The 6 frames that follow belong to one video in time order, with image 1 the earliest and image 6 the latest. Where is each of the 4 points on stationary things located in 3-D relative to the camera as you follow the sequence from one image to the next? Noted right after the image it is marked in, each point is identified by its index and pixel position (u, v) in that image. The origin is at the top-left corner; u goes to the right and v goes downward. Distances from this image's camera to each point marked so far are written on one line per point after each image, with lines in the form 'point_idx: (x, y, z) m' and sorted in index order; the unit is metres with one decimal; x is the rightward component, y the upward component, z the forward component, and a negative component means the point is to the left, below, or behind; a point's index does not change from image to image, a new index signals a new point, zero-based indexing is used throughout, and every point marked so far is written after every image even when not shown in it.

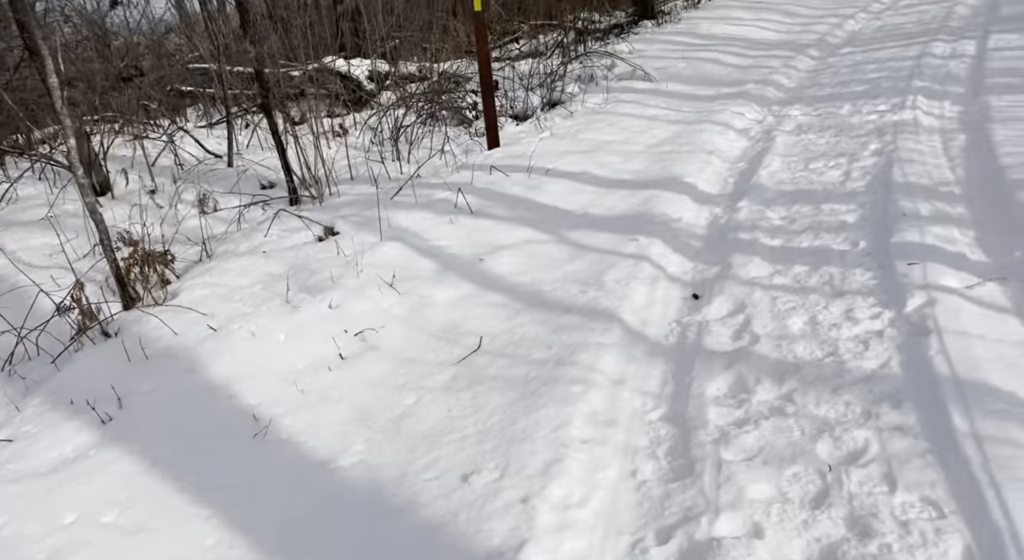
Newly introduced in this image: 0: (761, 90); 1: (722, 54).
0: (+2.4, +1.9, +7.9) m
1: (+2.6, +2.8, +10.0) m
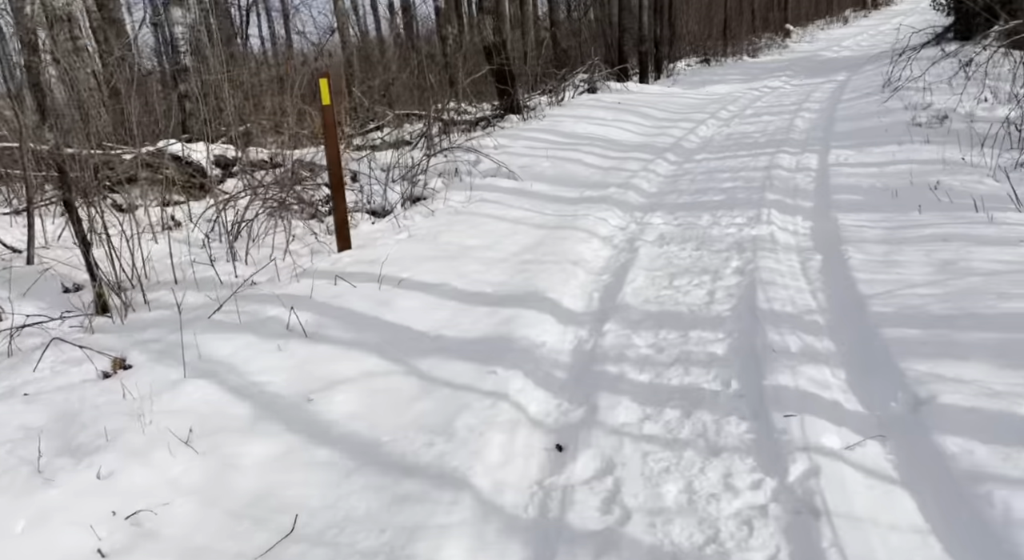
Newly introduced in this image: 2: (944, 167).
0: (+1.1, +0.8, +7.9) m
1: (+0.9, +1.6, +10.1) m
2: (+3.7, +1.0, +6.9) m
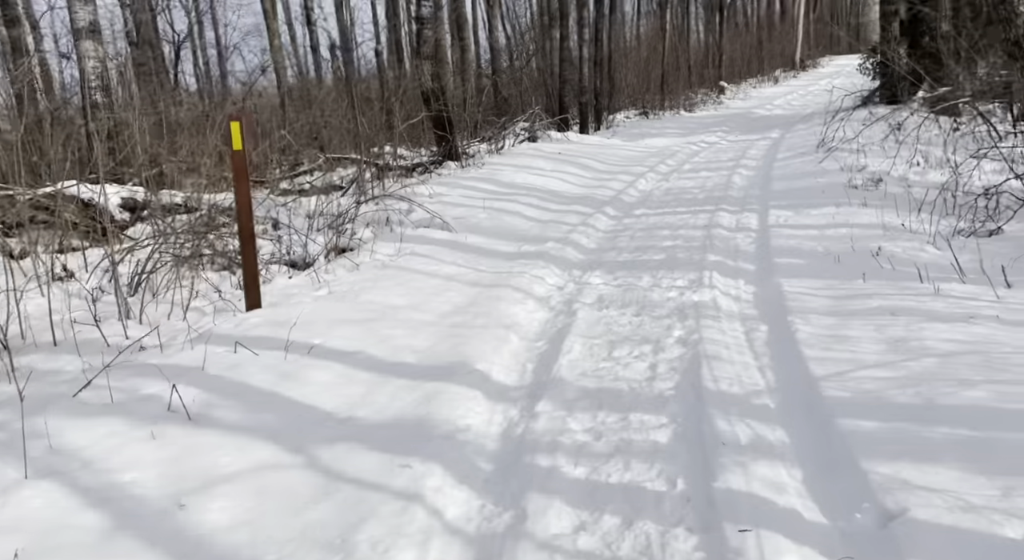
0: (+0.5, +0.3, +7.6) m
1: (+0.1, +0.9, +9.8) m
2: (+3.1, +0.4, +6.8) m
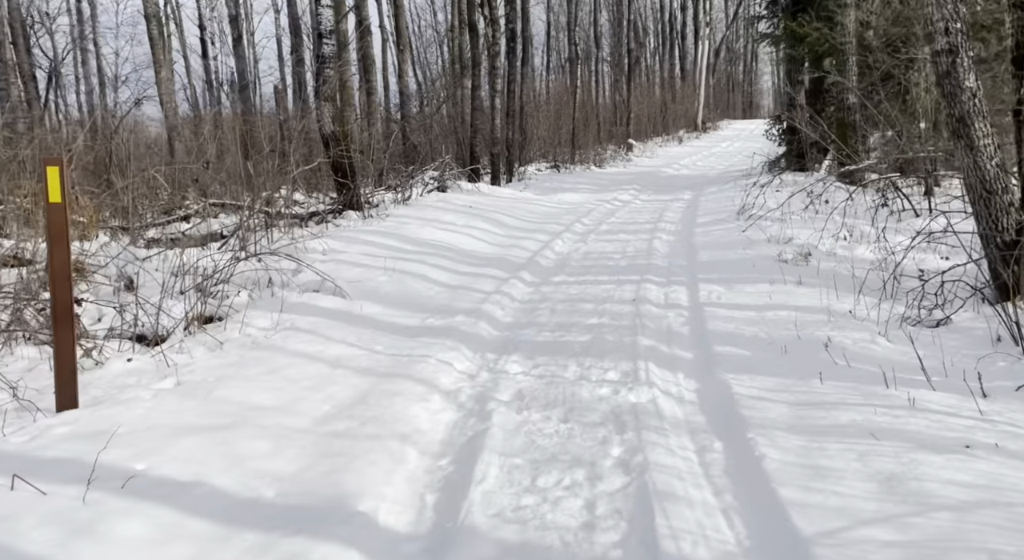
0: (-0.3, -0.4, +6.6) m
1: (-0.9, +0.1, +8.8) m
2: (+2.4, -0.3, +6.1) m
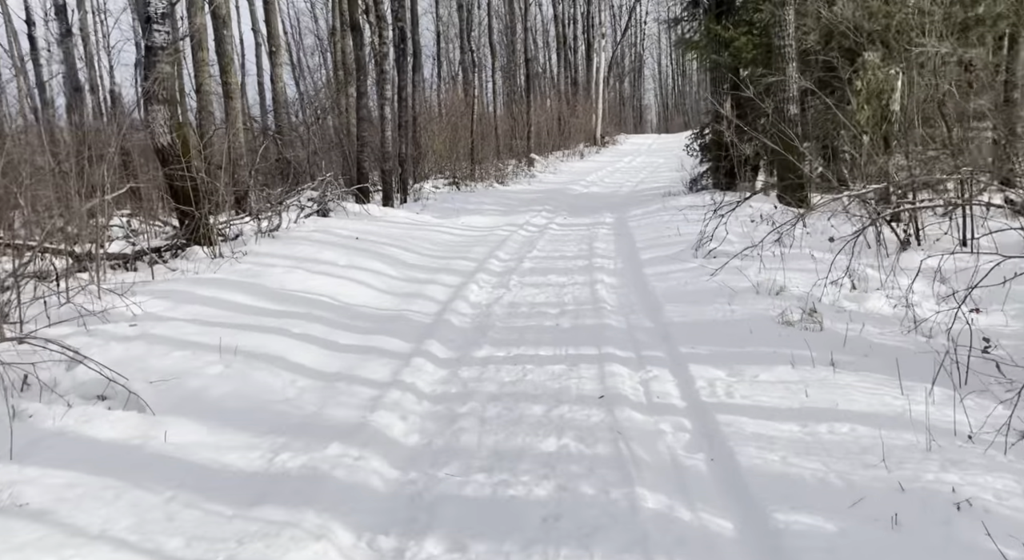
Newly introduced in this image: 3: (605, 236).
0: (-0.8, -0.9, +4.0) m
1: (-1.6, -0.4, +6.1) m
2: (+2.0, -0.8, +3.9) m
3: (+1.4, +0.7, +12.0) m
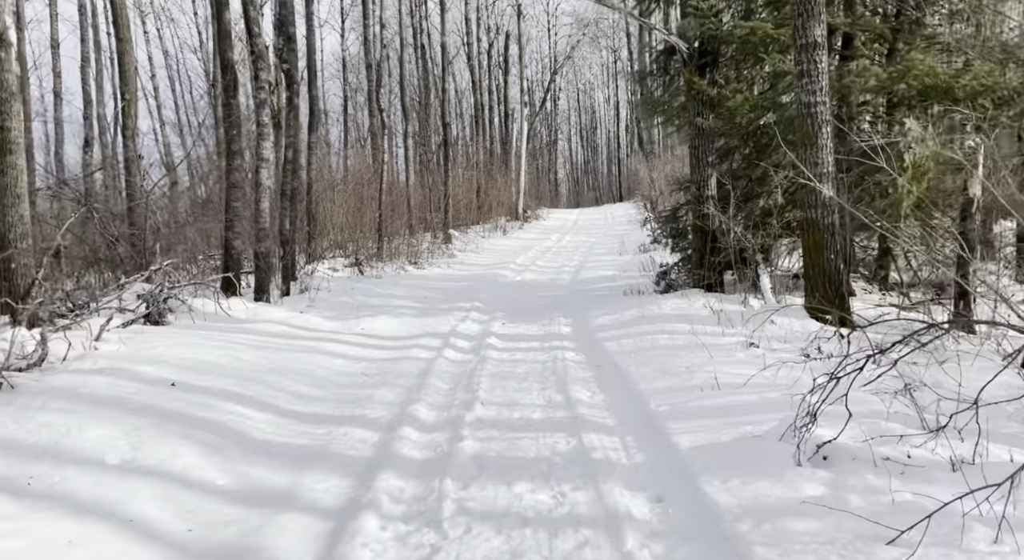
0: (-0.6, -1.7, -0.4) m
1: (-1.7, -1.4, +1.6) m
2: (+2.1, -1.6, -0.2) m
3: (+0.6, -0.9, +7.9) m
